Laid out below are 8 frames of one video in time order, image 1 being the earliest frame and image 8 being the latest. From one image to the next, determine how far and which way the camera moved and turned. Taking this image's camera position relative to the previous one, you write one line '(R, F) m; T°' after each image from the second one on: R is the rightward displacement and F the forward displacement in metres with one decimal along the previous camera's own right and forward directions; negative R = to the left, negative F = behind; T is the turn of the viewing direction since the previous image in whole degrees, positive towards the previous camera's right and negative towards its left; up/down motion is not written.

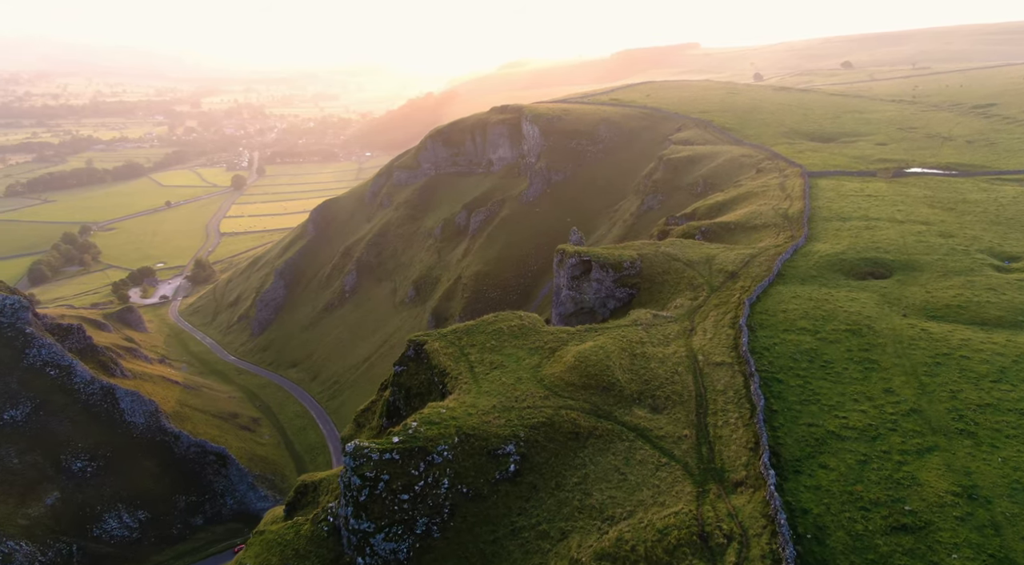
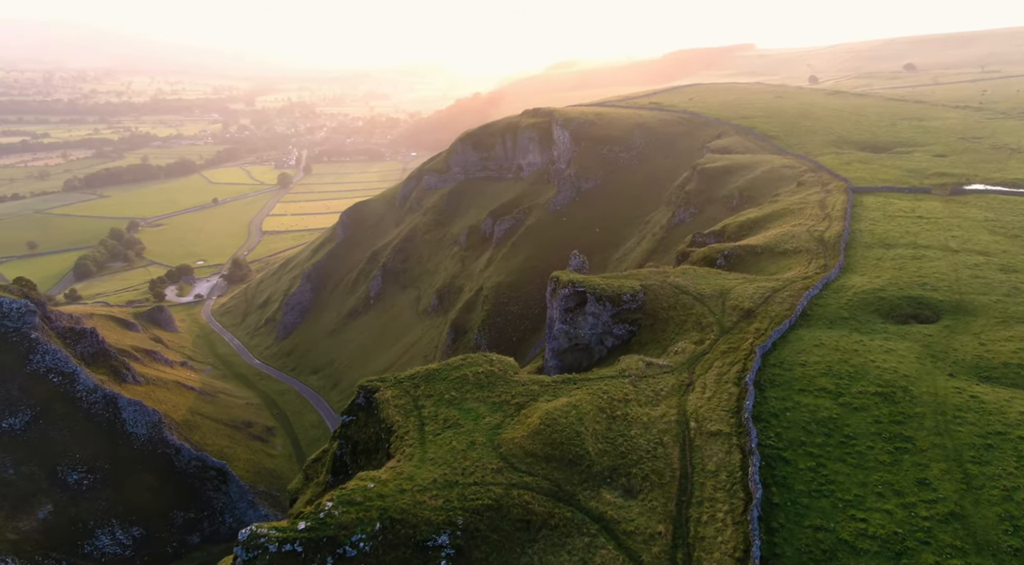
(+4.2, +6.6) m; -4°
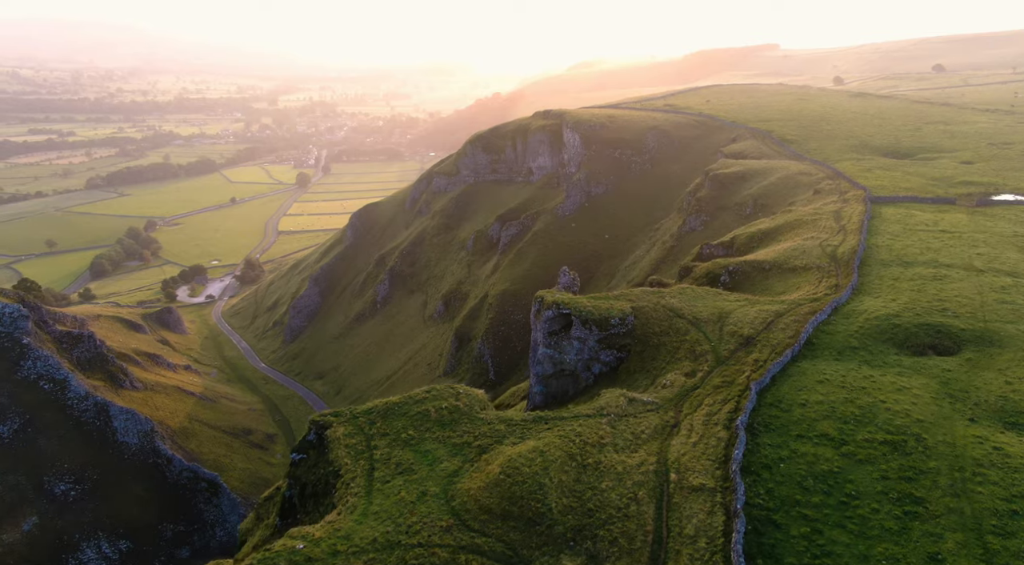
(+2.6, +3.9) m; -2°
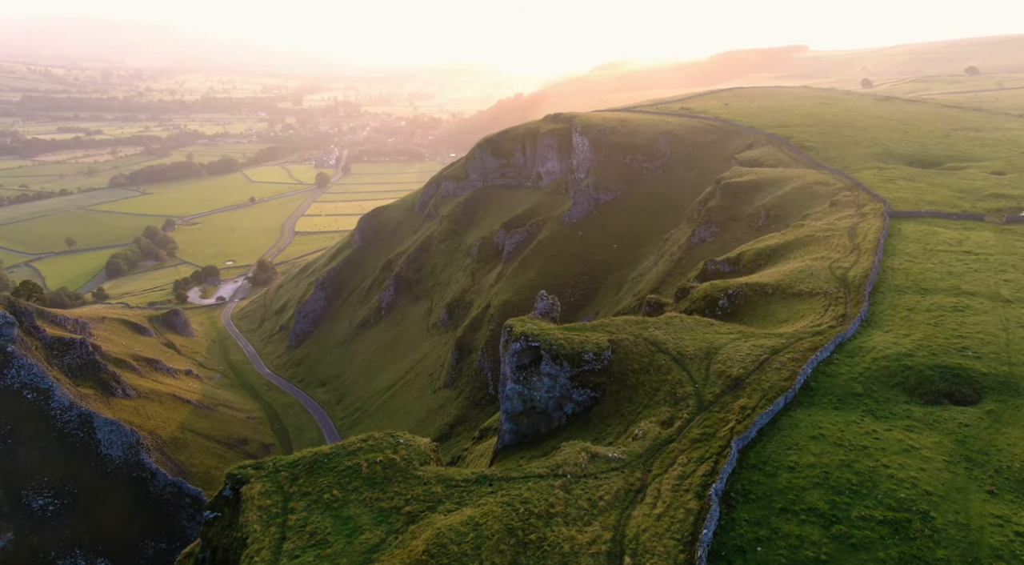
(+3.3, +4.7) m; -2°
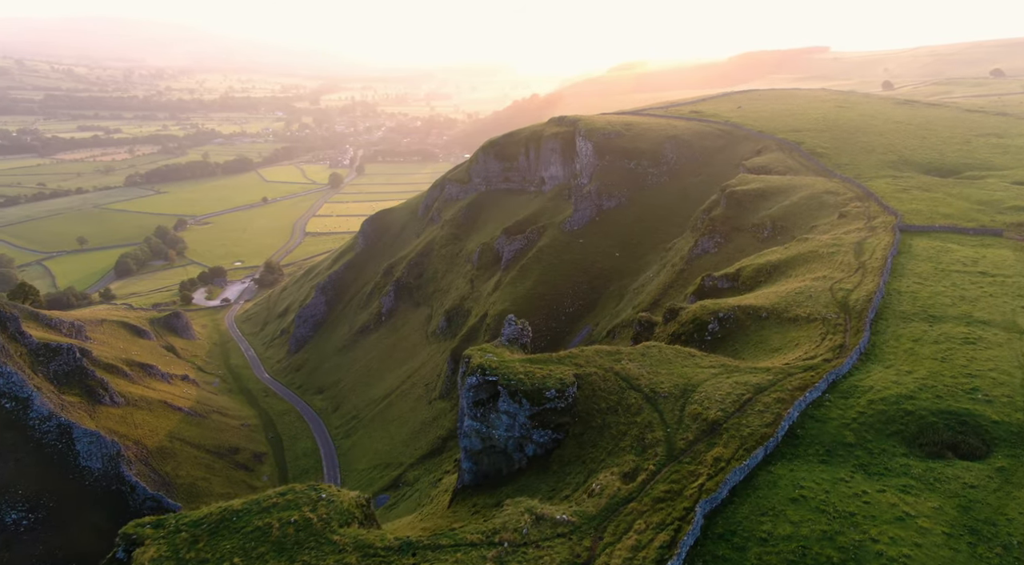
(+3.1, +4.0) m; -1°
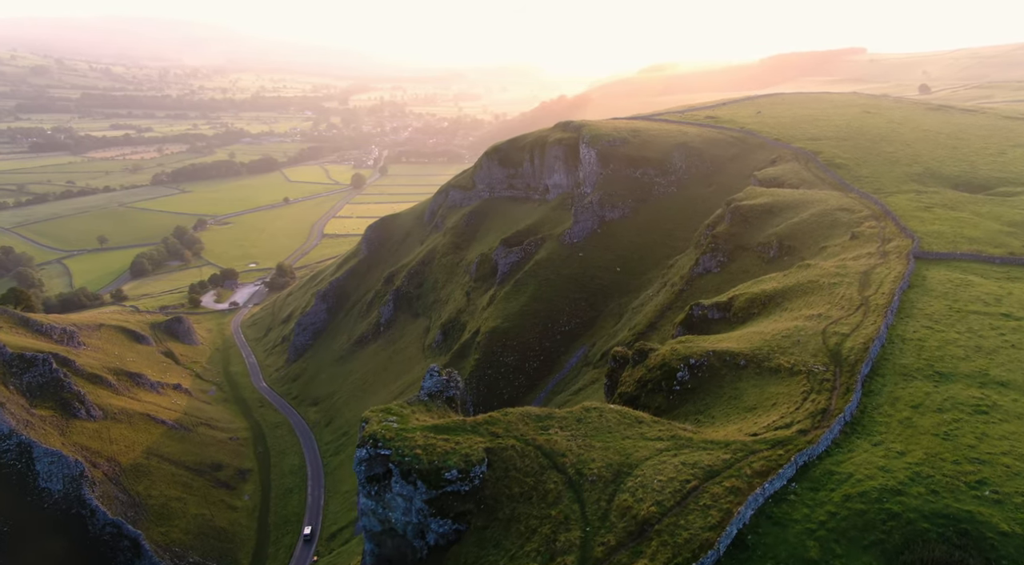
(+5.4, +6.7) m; -2°
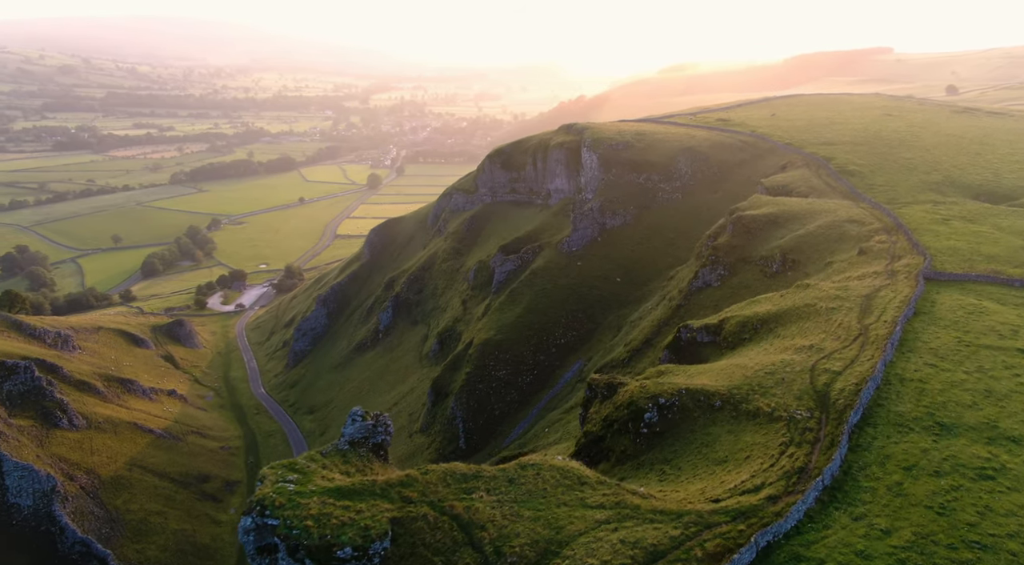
(+3.8, +4.7) m; -2°
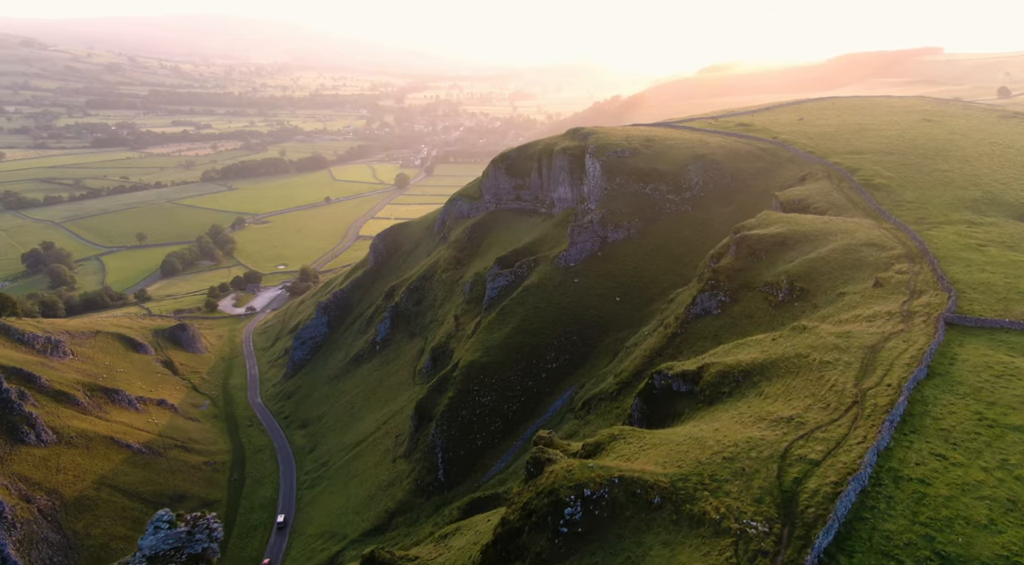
(+6.1, +8.3) m; -3°
